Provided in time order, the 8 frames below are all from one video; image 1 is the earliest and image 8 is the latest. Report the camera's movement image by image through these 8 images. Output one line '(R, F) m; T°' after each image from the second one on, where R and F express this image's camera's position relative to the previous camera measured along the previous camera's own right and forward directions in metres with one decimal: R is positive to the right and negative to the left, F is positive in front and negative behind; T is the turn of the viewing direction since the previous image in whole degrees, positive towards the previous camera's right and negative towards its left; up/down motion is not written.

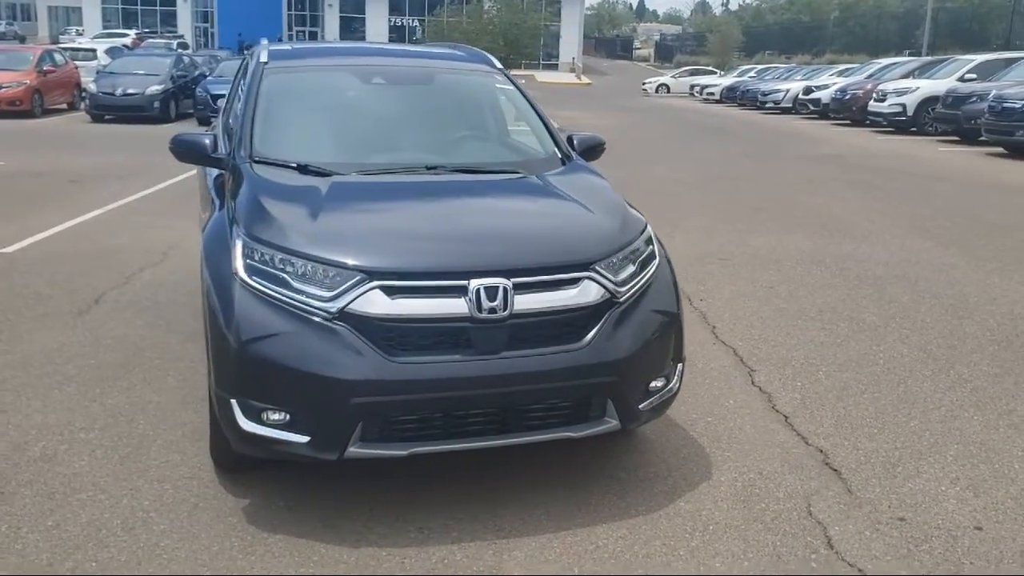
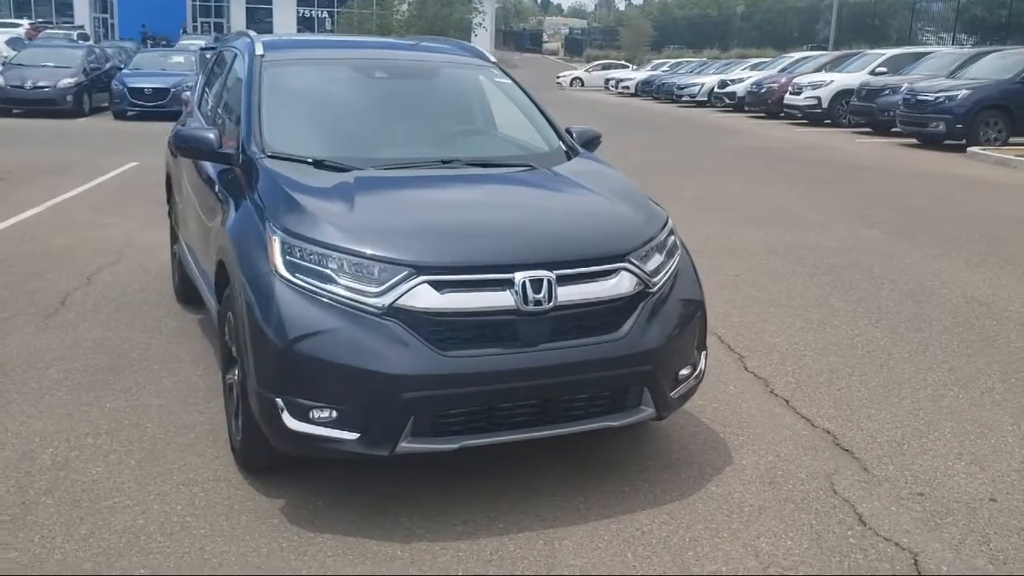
(-0.5, 0.0) m; +5°
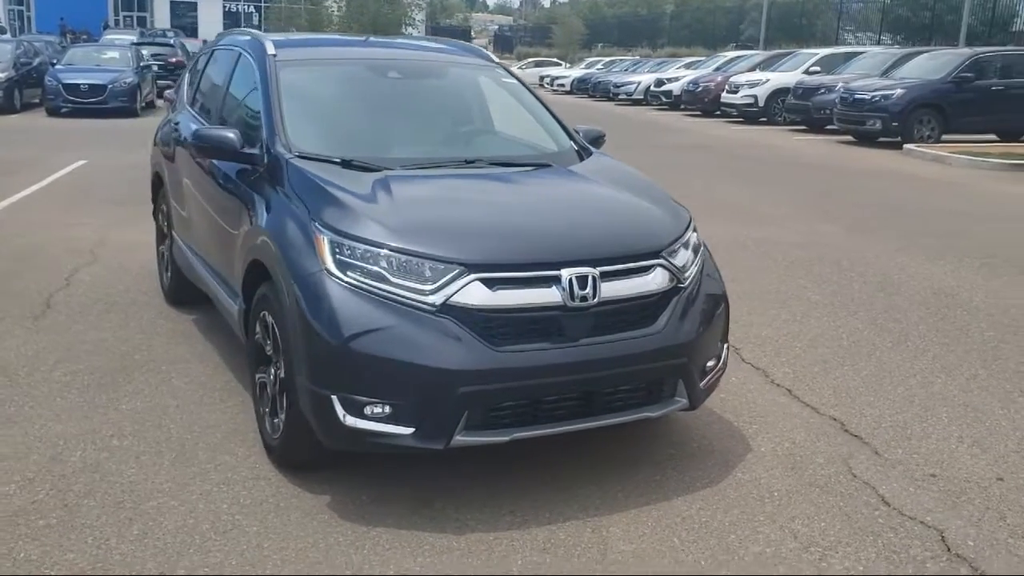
(-0.5, -0.1) m; +4°
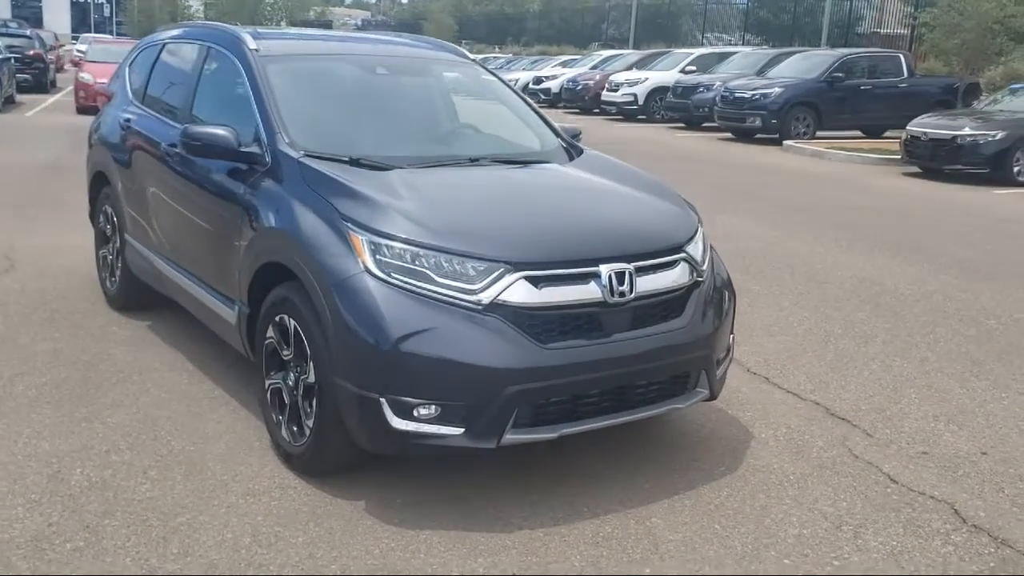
(-0.7, 0.0) m; +8°
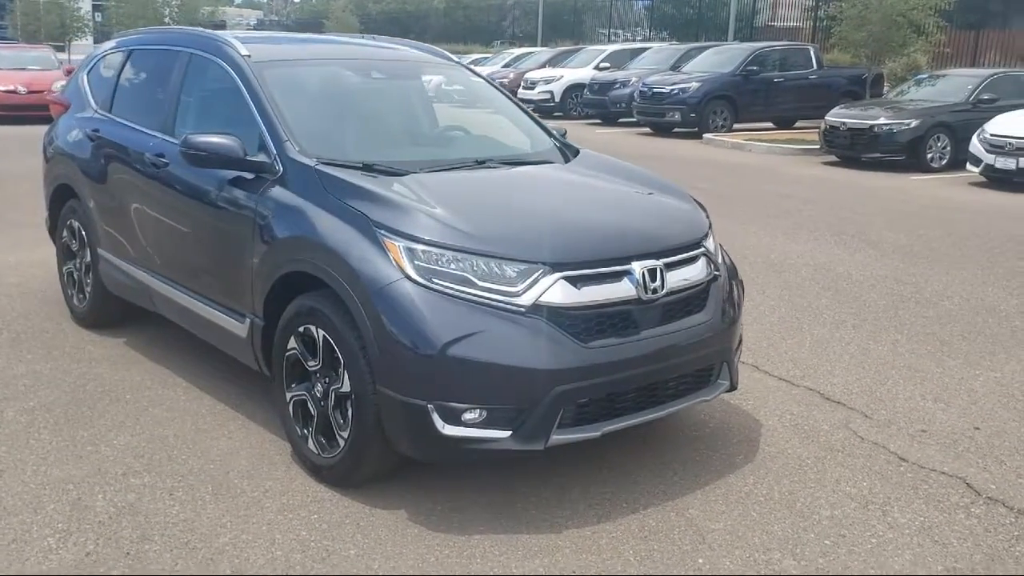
(-0.5, 0.0) m; +5°
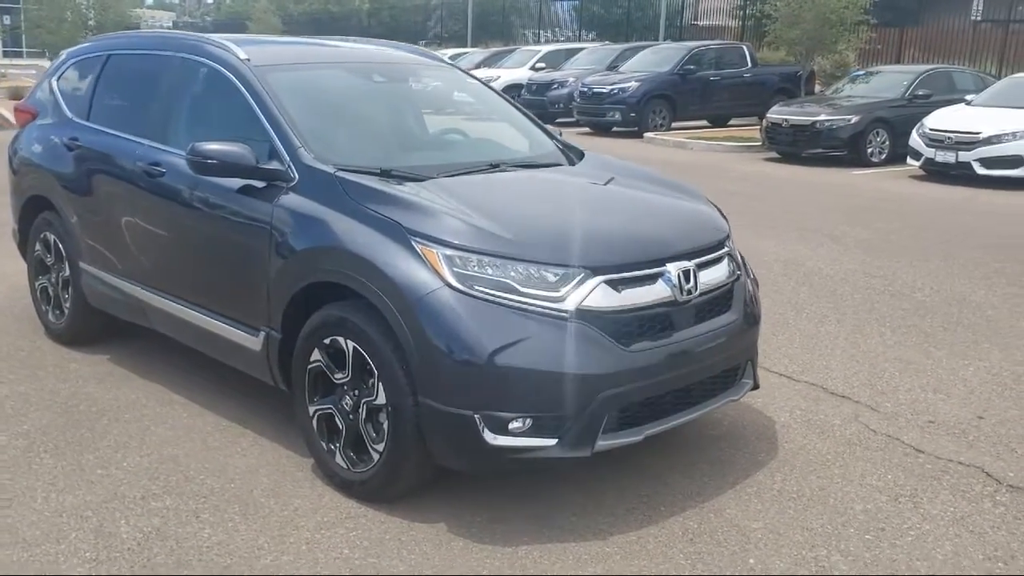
(-0.4, +0.1) m; +4°
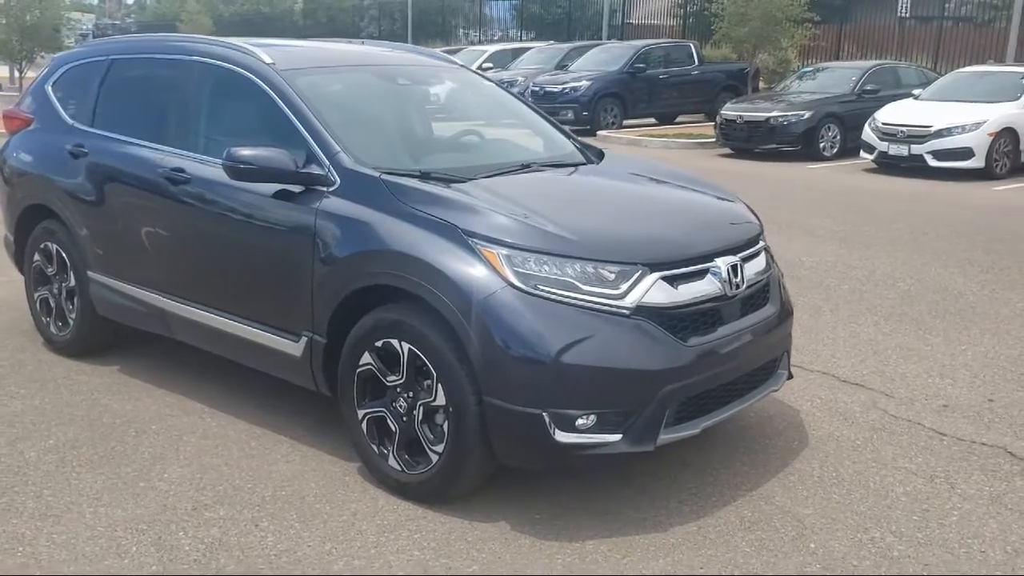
(-0.5, 0.0) m; +4°
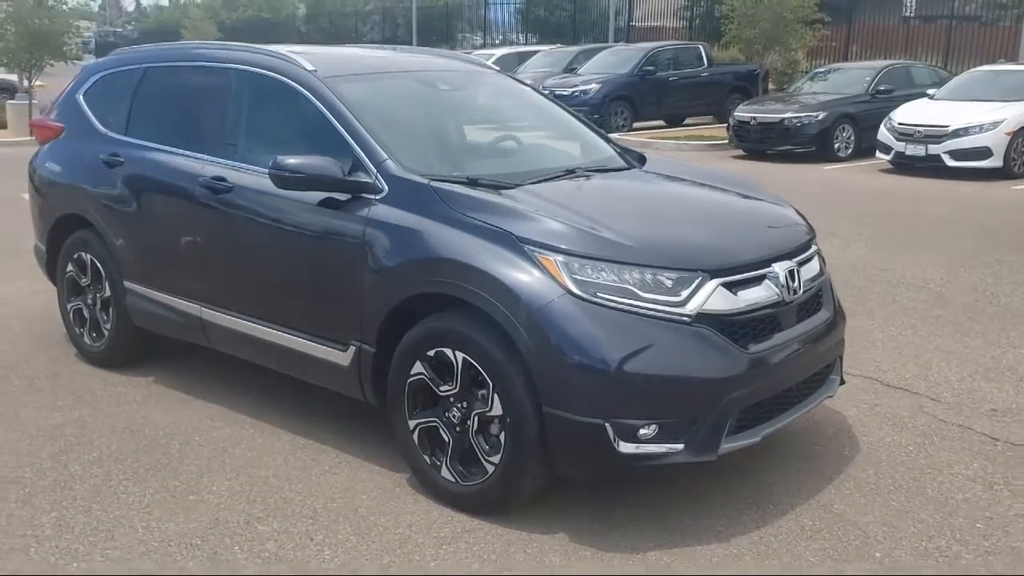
(-0.2, +0.1) m; 0°
